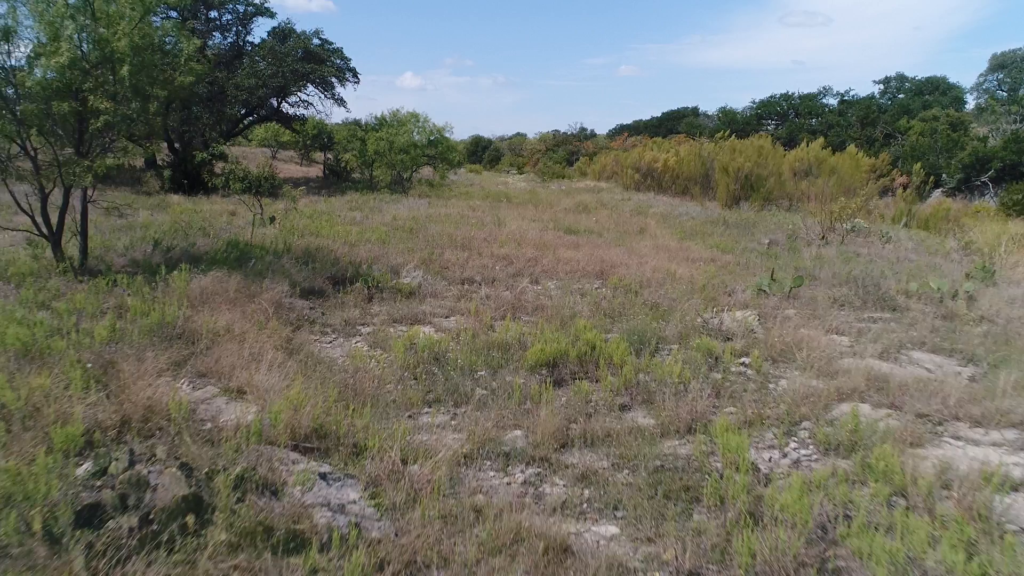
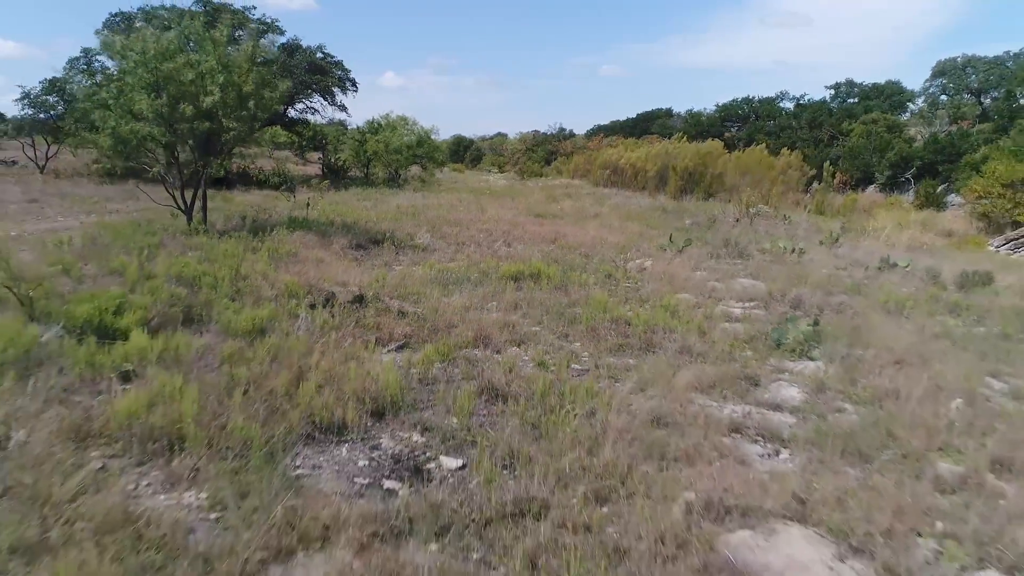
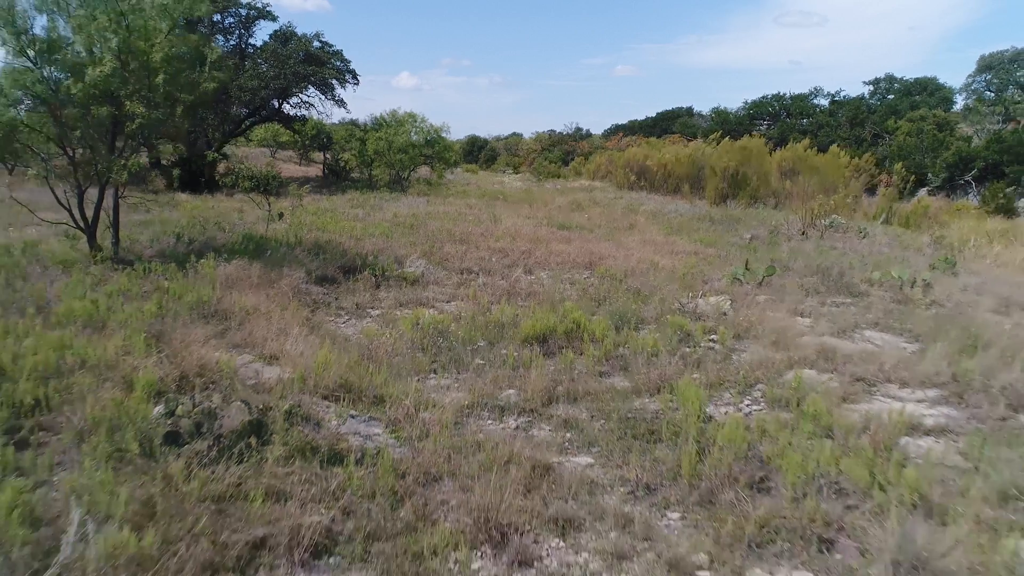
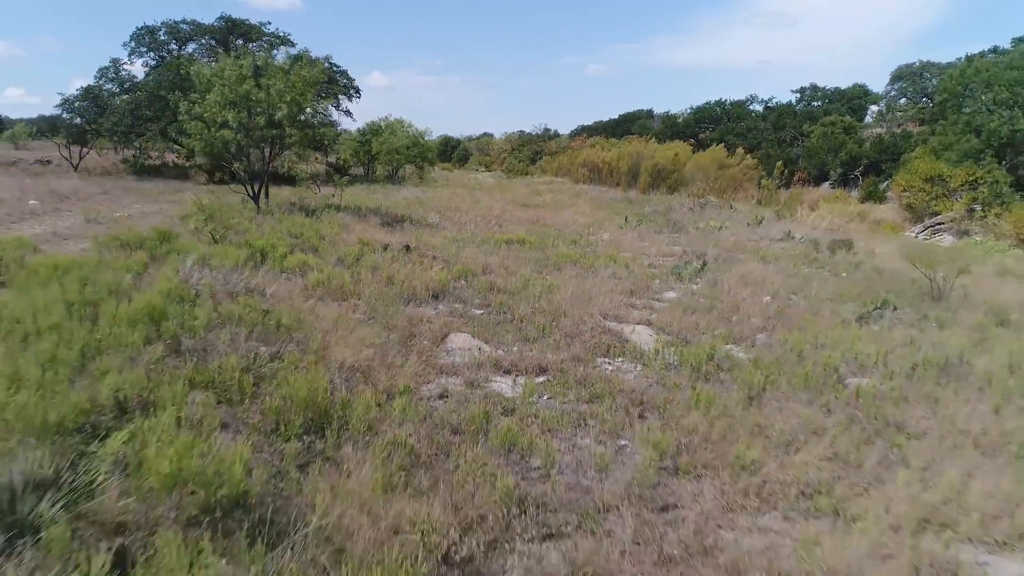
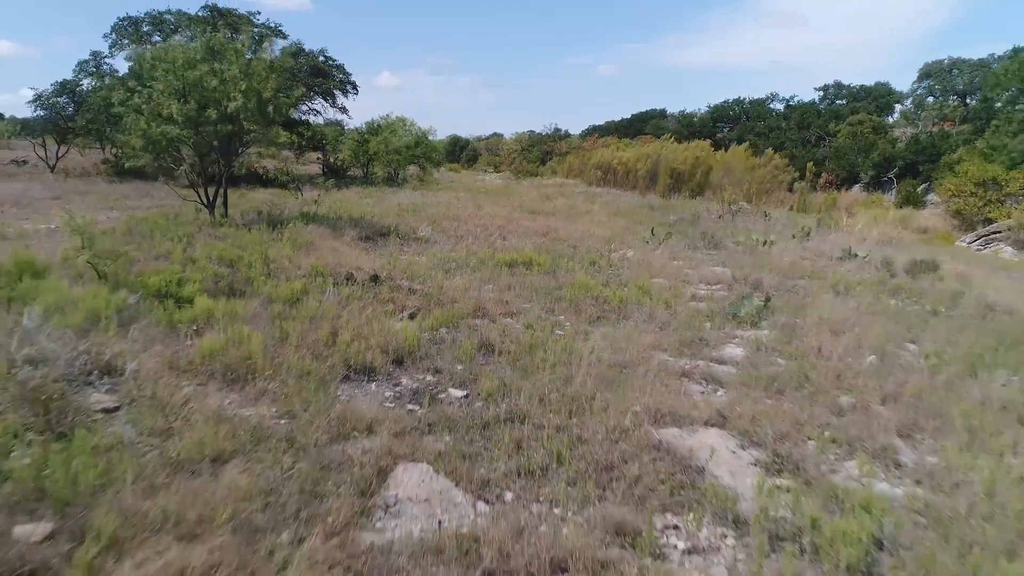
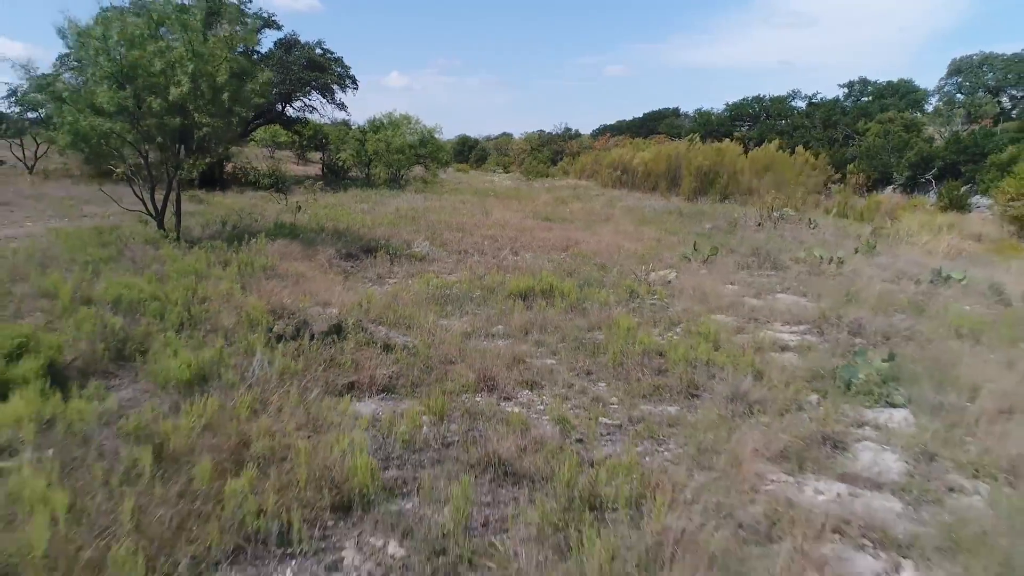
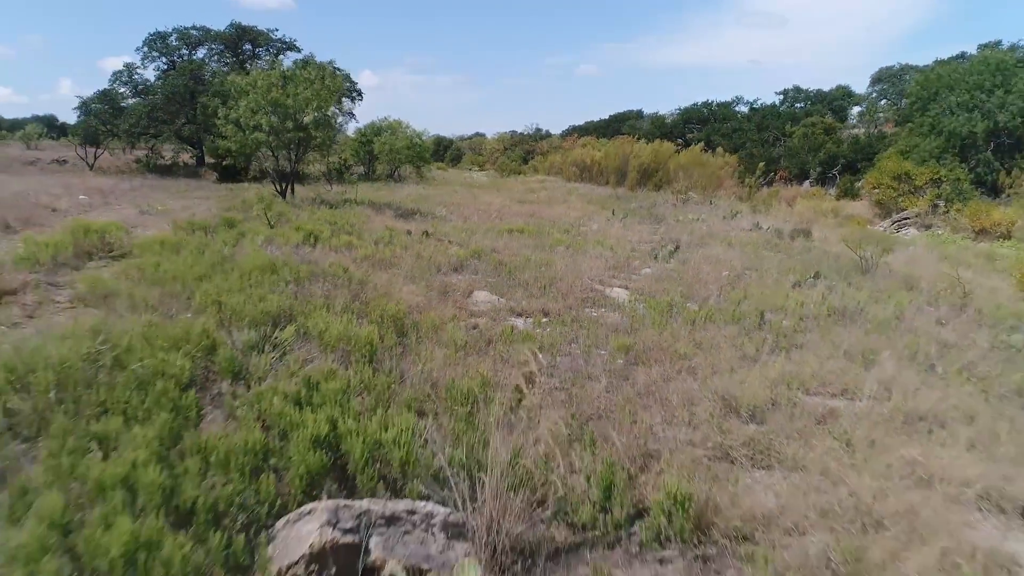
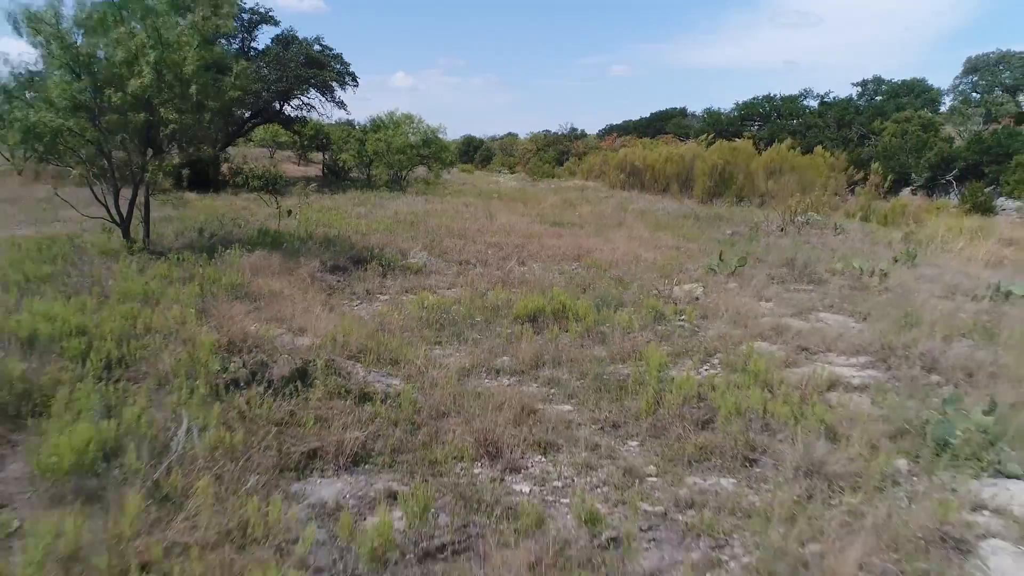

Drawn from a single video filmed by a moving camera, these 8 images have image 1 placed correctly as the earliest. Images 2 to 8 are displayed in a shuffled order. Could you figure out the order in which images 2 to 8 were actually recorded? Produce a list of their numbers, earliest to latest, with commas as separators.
3, 8, 6, 2, 5, 4, 7
